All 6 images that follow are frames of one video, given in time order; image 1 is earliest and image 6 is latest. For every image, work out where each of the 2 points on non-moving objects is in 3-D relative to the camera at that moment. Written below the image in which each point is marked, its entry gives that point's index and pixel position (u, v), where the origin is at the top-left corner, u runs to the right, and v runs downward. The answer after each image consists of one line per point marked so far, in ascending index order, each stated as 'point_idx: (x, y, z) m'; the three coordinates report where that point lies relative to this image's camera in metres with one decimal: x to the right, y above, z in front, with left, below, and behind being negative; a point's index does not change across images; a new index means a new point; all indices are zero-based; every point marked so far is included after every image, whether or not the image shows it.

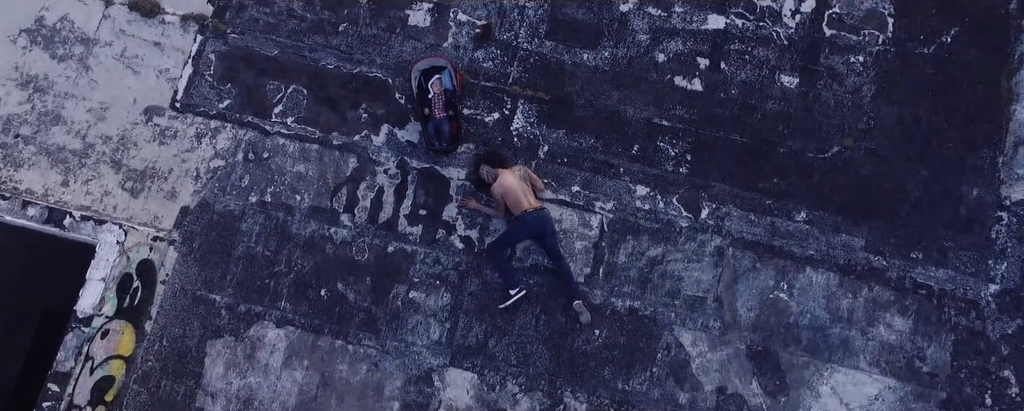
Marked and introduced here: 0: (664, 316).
0: (+1.1, -0.8, +6.3) m
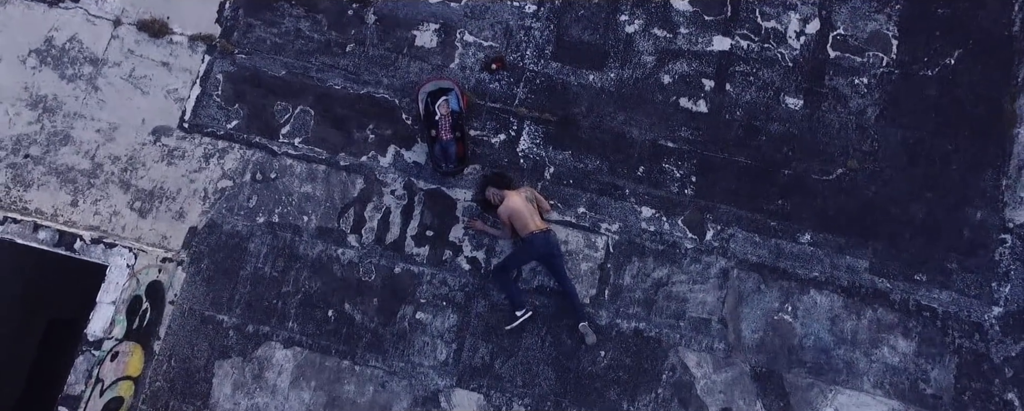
0: (+1.1, -0.9, +6.3) m
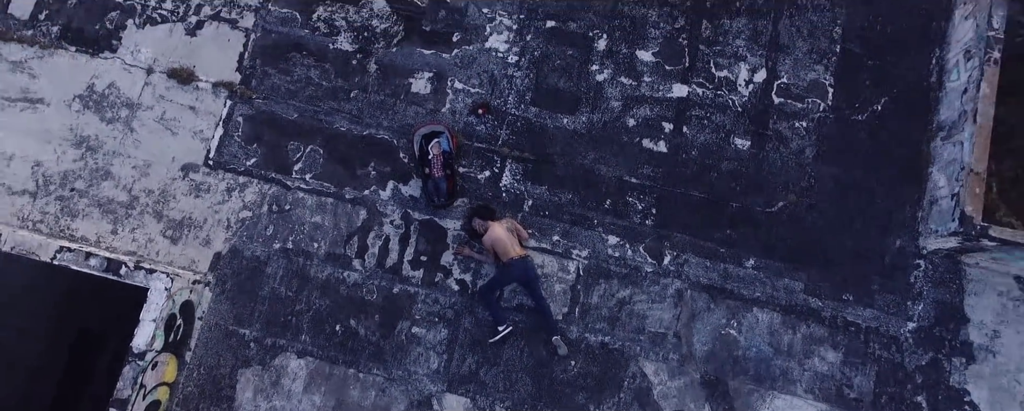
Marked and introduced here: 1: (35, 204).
0: (+1.0, -1.2, +7.3) m
1: (-4.1, 0.0, +7.6) m
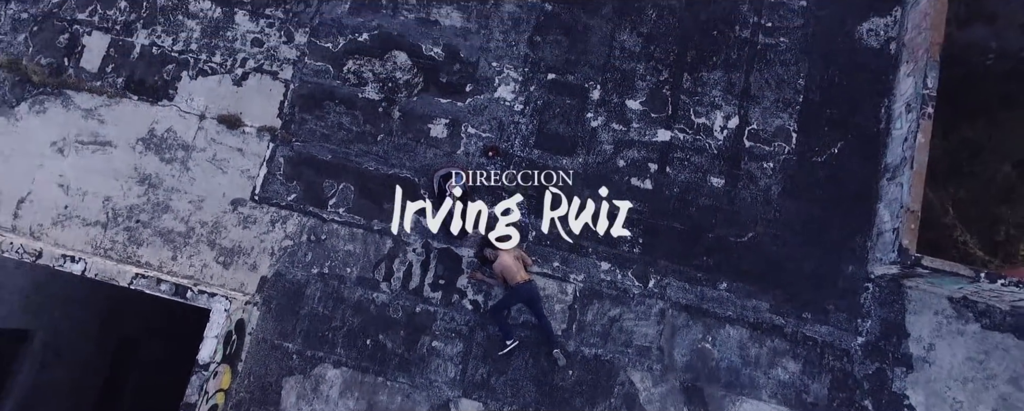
0: (+1.0, -1.5, +8.4) m
1: (-4.1, -0.3, +8.8) m
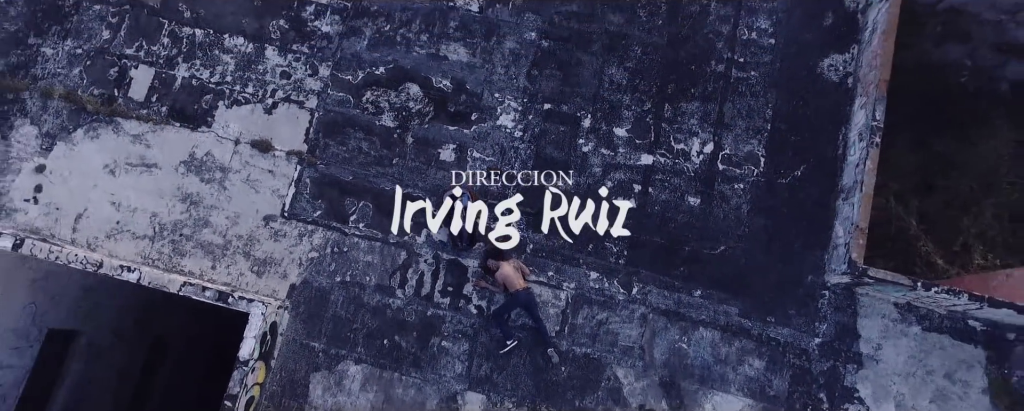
0: (+1.0, -1.7, +9.6) m
1: (-4.1, -0.5, +9.9) m
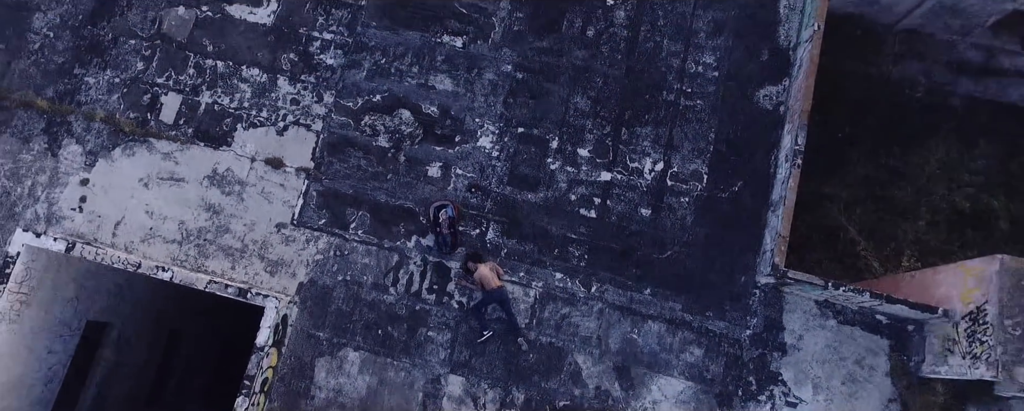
0: (+0.7, -1.8, +11.2) m
1: (-4.4, -0.6, +11.6) m
